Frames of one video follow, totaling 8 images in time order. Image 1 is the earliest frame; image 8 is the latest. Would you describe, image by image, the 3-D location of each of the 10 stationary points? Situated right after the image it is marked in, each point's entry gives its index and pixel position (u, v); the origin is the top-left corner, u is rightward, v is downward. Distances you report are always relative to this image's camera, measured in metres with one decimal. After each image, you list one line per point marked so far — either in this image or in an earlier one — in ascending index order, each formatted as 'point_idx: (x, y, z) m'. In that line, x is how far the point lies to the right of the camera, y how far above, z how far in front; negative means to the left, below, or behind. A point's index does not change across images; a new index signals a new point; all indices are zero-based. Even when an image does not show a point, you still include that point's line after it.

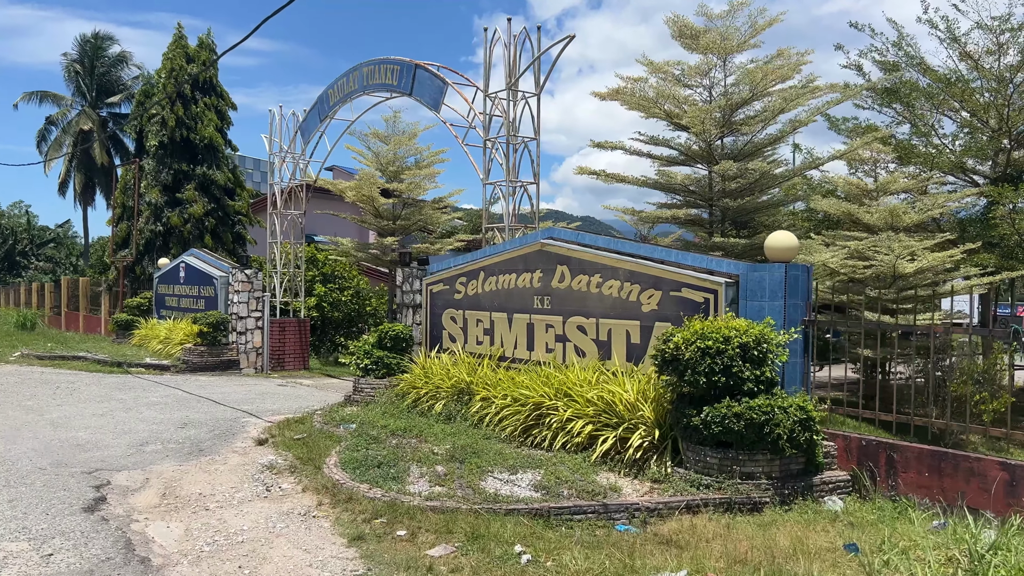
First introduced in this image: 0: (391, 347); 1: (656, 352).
0: (-1.5, -0.8, +10.5) m
1: (+1.2, -0.5, +6.6) m
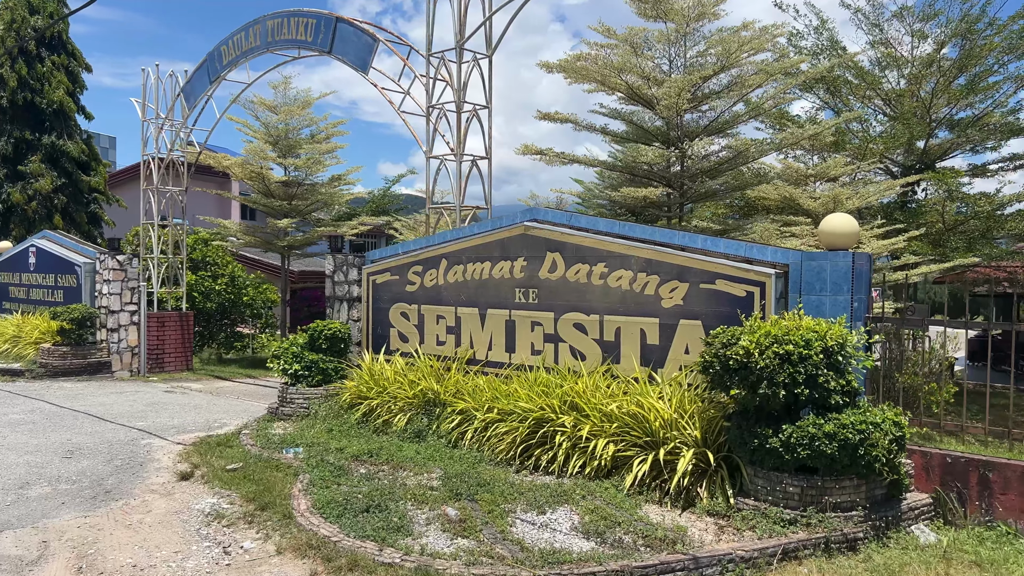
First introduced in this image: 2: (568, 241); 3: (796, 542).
0: (-2.0, -0.7, +8.8) m
1: (+1.3, -0.5, +5.5) m
2: (+0.5, +0.4, +7.1) m
3: (+1.6, -1.4, +4.7) m
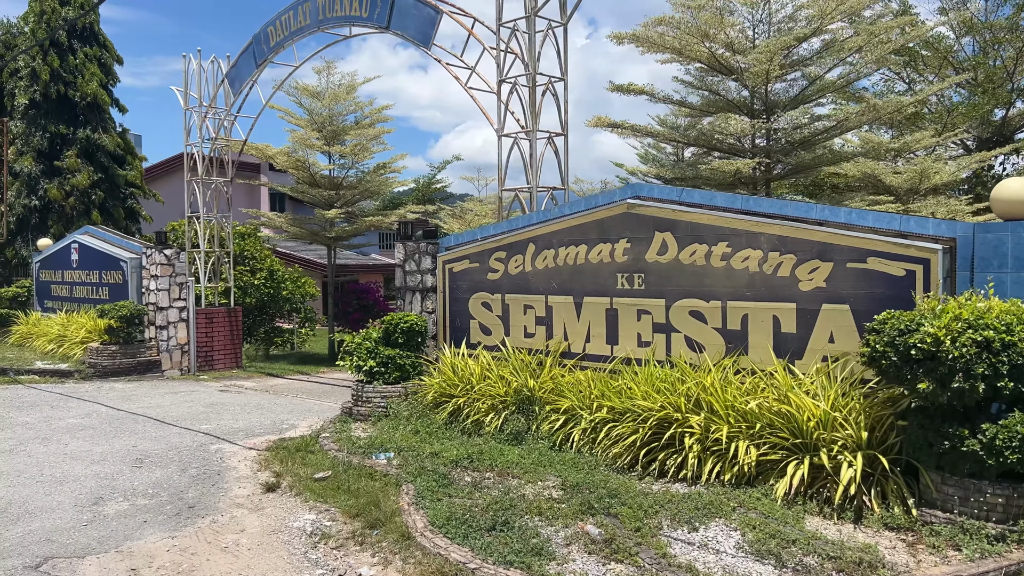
0: (-1.1, -0.6, +8.2) m
1: (+2.1, -0.3, +4.8) m
2: (+1.3, +0.5, +6.4) m
3: (+2.4, -1.3, +4.0) m
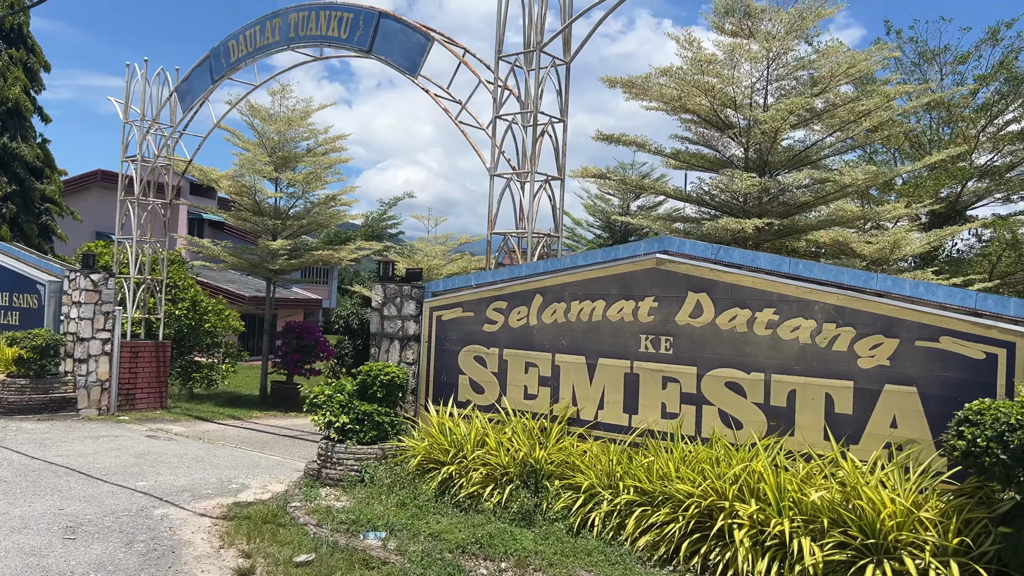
0: (-1.2, -1.0, +7.3) m
1: (+2.4, -0.8, +4.2) m
2: (+1.5, +0.1, +5.8) m
3: (+2.7, -1.7, +3.4) m
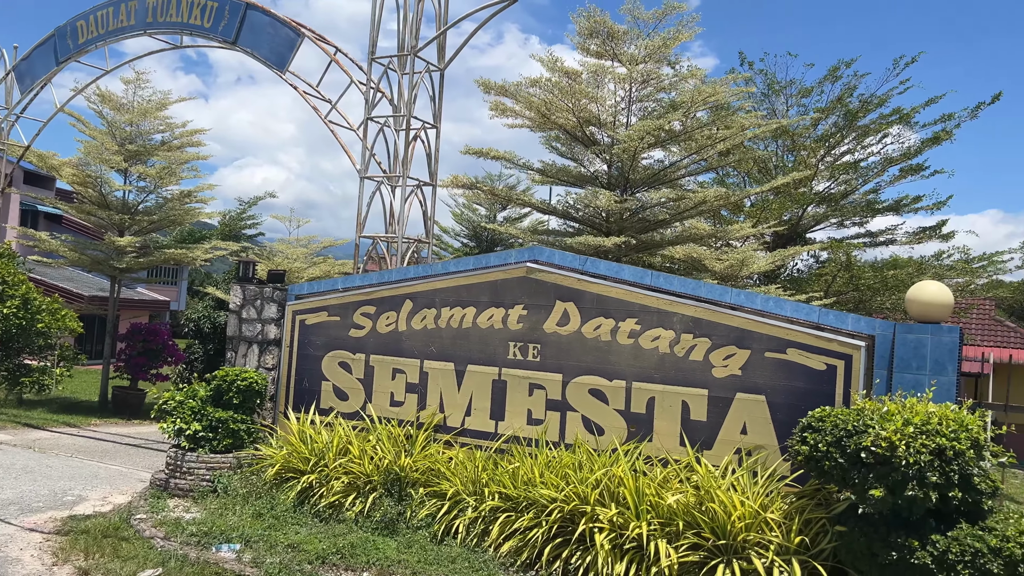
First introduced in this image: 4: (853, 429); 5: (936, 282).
0: (-2.3, -1.0, +7.0) m
1: (+1.7, -0.9, +4.6) m
2: (+0.6, 0.0, +6.0) m
3: (+2.1, -1.8, +3.8) m
4: (+1.8, -0.7, +4.4) m
5: (+2.6, 0.0, +5.0) m
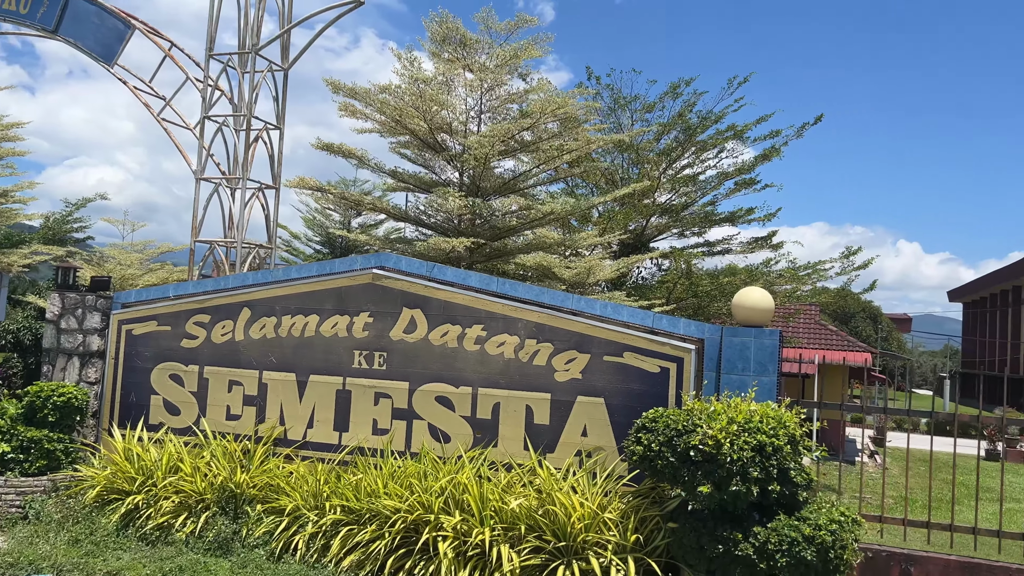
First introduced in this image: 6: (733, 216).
0: (-3.6, -1.1, +6.4) m
1: (+0.8, -0.9, +4.7) m
2: (-0.6, -0.1, +5.9) m
3: (+1.4, -1.9, +4.0) m
4: (+1.0, -0.8, +4.6) m
5: (+1.6, 0.0, +5.4) m
6: (+4.7, +1.5, +17.3) m
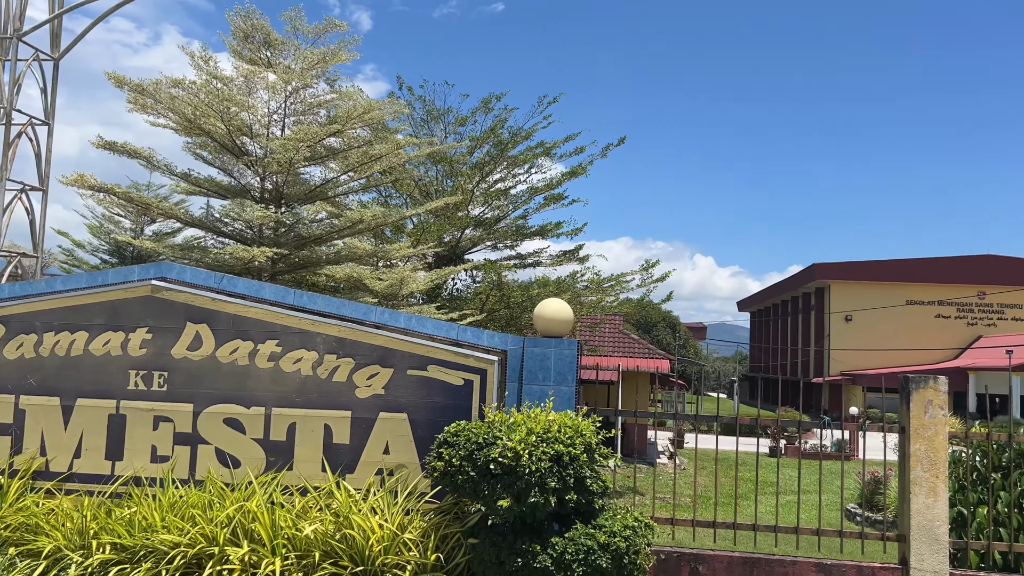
0: (-5.0, -1.1, +5.3) m
1: (-0.3, -1.0, +4.6) m
2: (-1.9, -0.1, +5.5) m
3: (+0.4, -1.9, +4.0) m
4: (-0.2, -0.8, +4.5) m
5: (+0.3, -0.1, +5.4) m
6: (+0.7, +1.3, +17.8) m
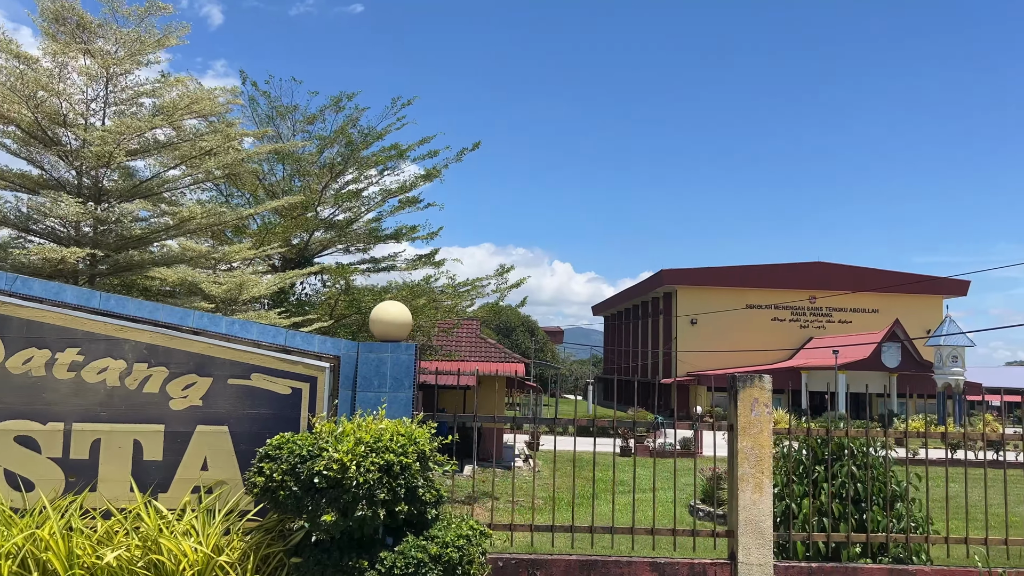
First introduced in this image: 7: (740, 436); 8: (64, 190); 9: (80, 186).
0: (-5.9, -1.2, +4.2) m
1: (-1.3, -1.0, +4.3) m
2: (-3.0, -0.2, +4.9) m
3: (-0.4, -1.9, +3.8) m
4: (-1.1, -0.9, +4.3) m
5: (-0.7, -0.1, +5.2) m
6: (-2.5, +1.2, +17.5) m
7: (+1.5, -1.0, +5.4) m
8: (-5.9, +1.3, +11.0) m
9: (-5.9, +1.4, +11.3) m
